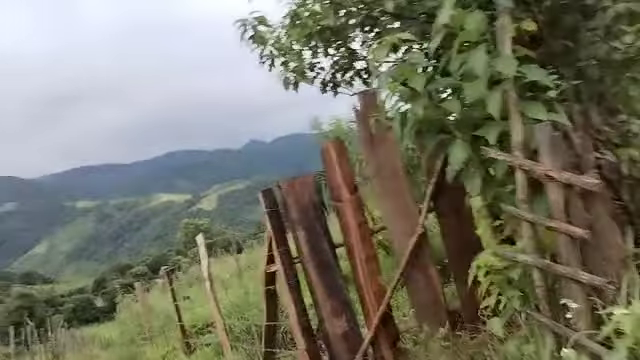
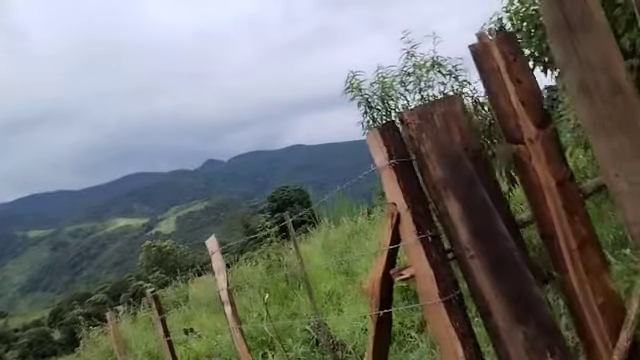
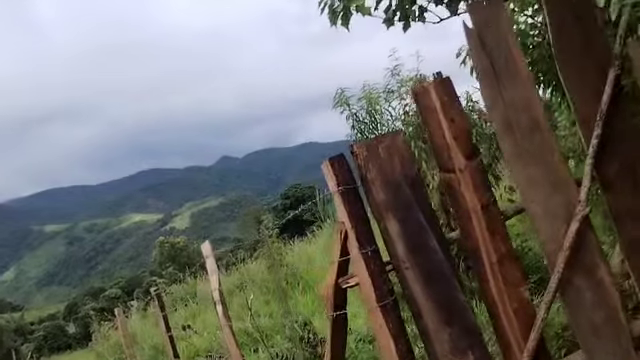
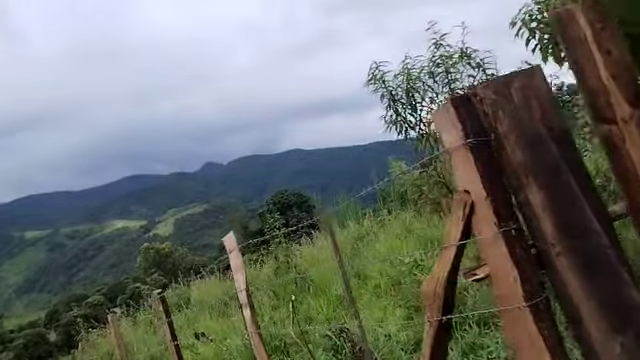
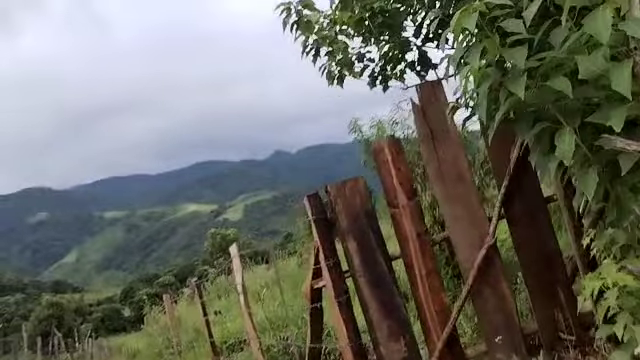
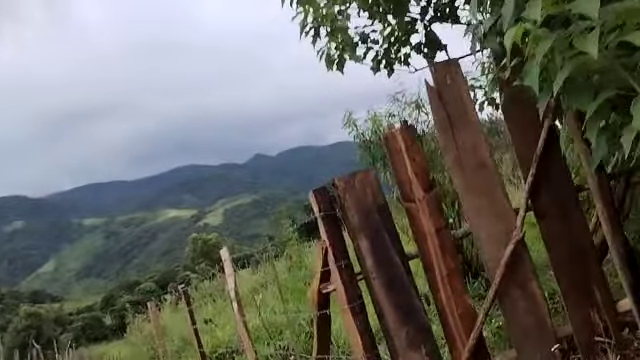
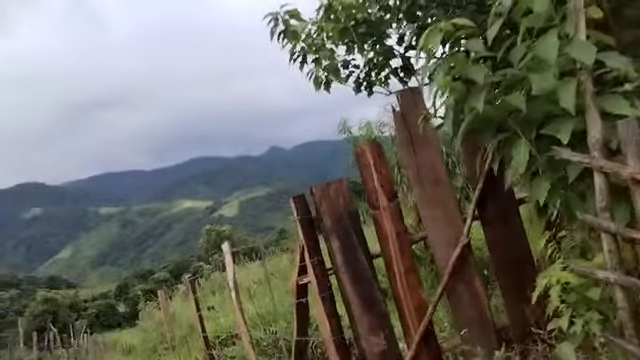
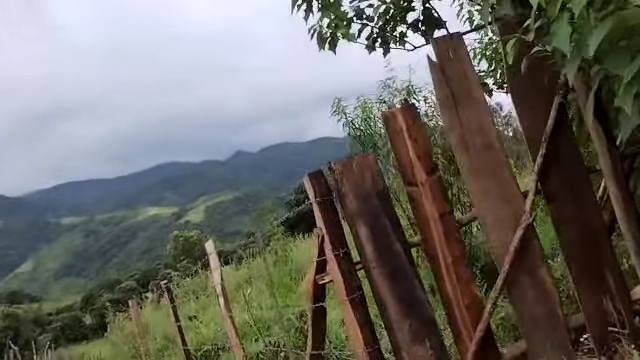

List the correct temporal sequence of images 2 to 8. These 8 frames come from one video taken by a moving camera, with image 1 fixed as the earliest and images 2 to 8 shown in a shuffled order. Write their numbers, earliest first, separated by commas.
7, 5, 6, 8, 3, 2, 4
